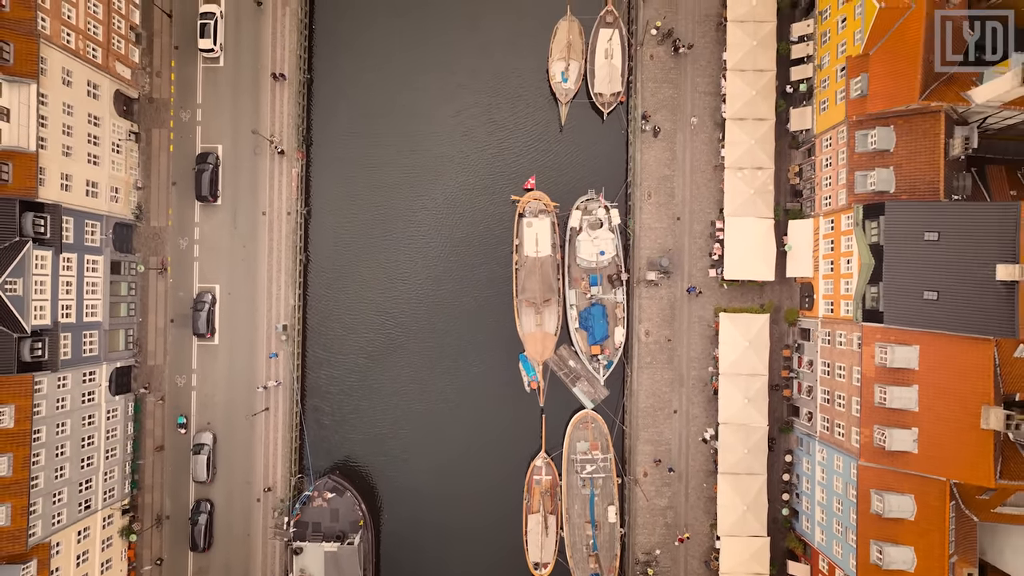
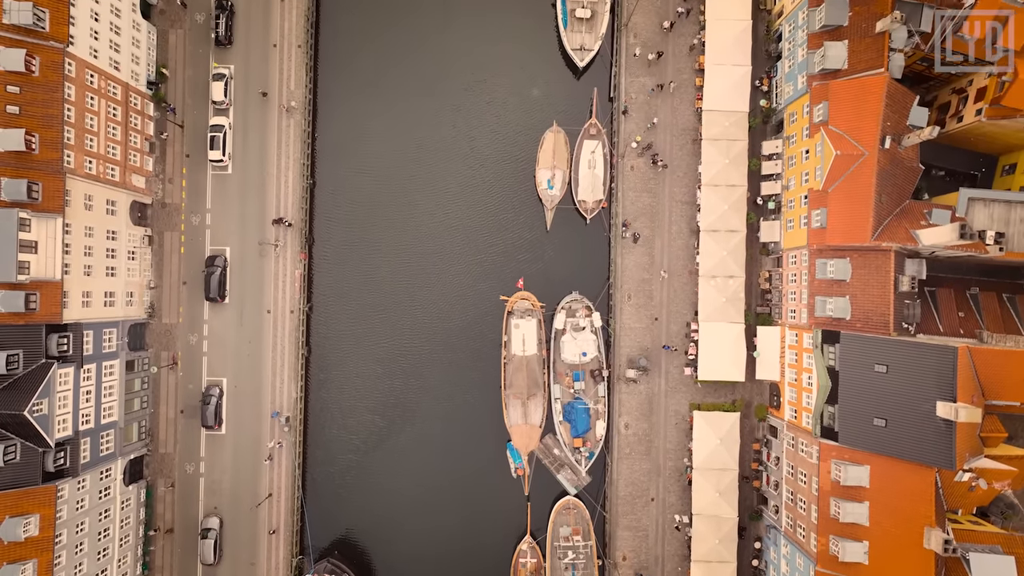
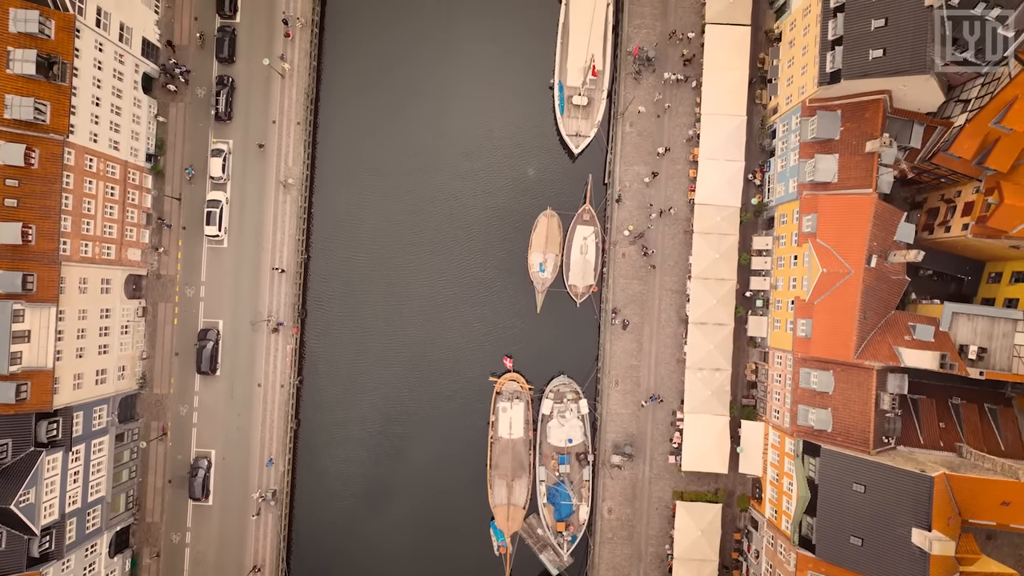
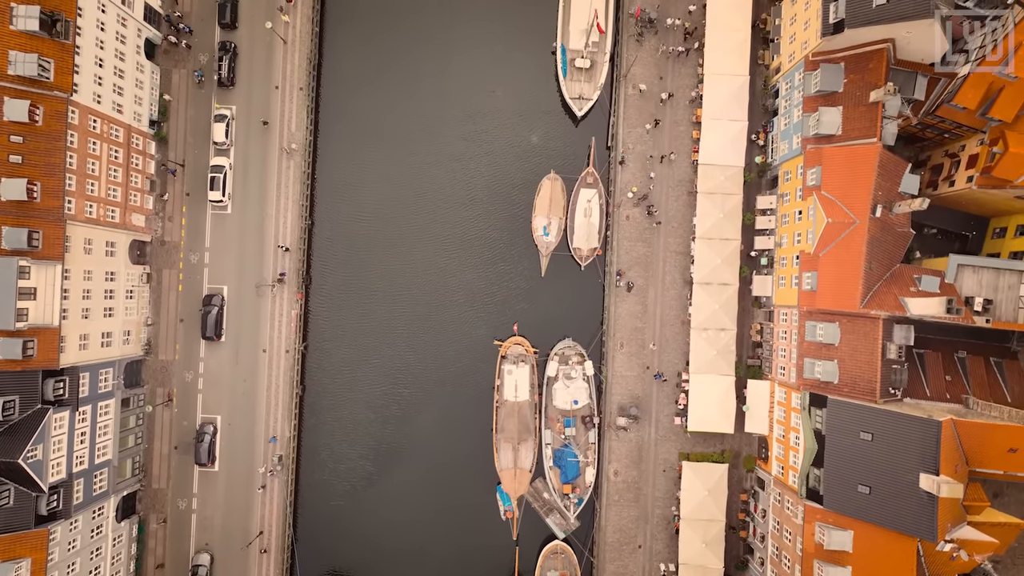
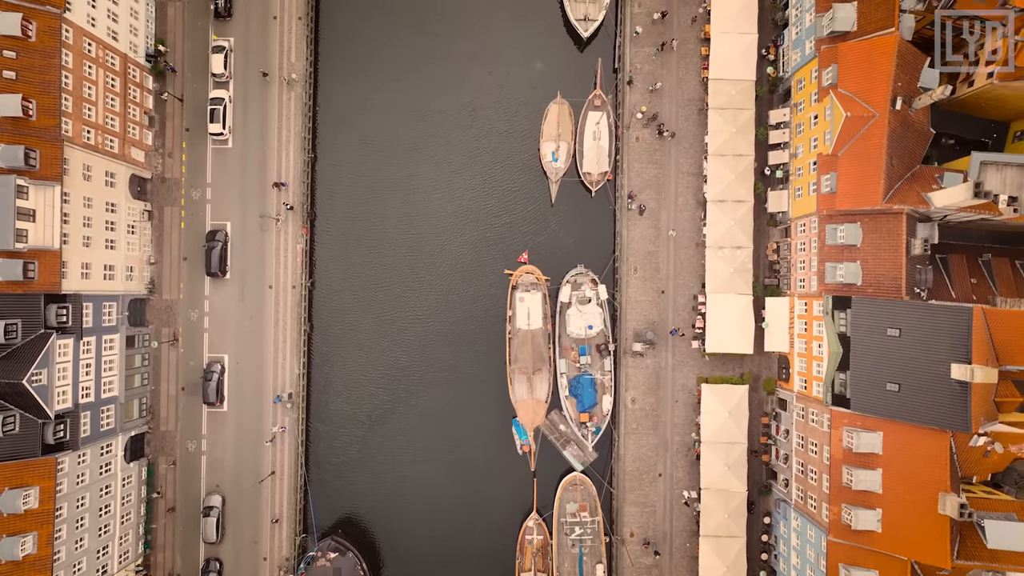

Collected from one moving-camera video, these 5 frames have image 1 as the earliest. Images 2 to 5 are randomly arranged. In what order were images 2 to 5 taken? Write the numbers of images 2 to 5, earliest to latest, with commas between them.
5, 2, 4, 3
